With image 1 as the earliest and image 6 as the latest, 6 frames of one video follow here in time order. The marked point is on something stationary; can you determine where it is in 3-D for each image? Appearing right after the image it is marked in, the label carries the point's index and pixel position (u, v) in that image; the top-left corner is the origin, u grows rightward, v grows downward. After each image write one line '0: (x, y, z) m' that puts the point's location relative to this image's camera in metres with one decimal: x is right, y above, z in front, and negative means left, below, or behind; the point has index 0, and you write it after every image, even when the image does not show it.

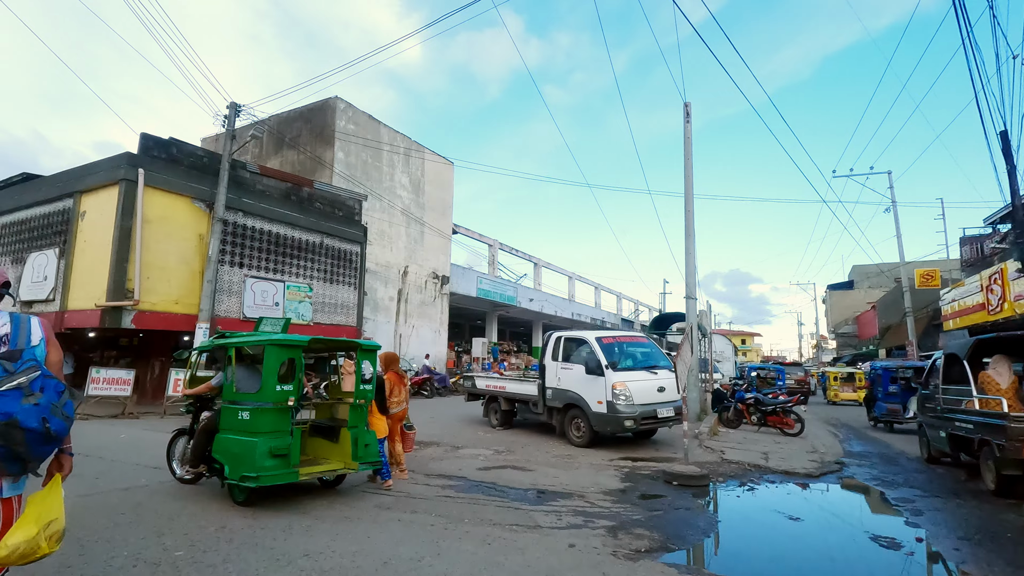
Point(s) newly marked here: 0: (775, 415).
0: (+6.1, -3.0, +12.5) m
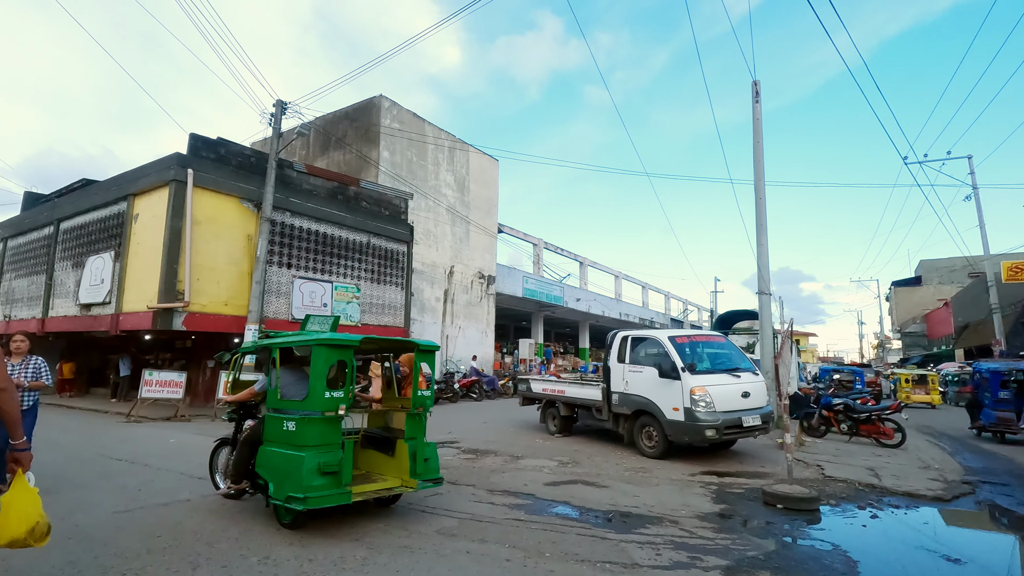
0: (+7.4, -2.8, +11.1) m
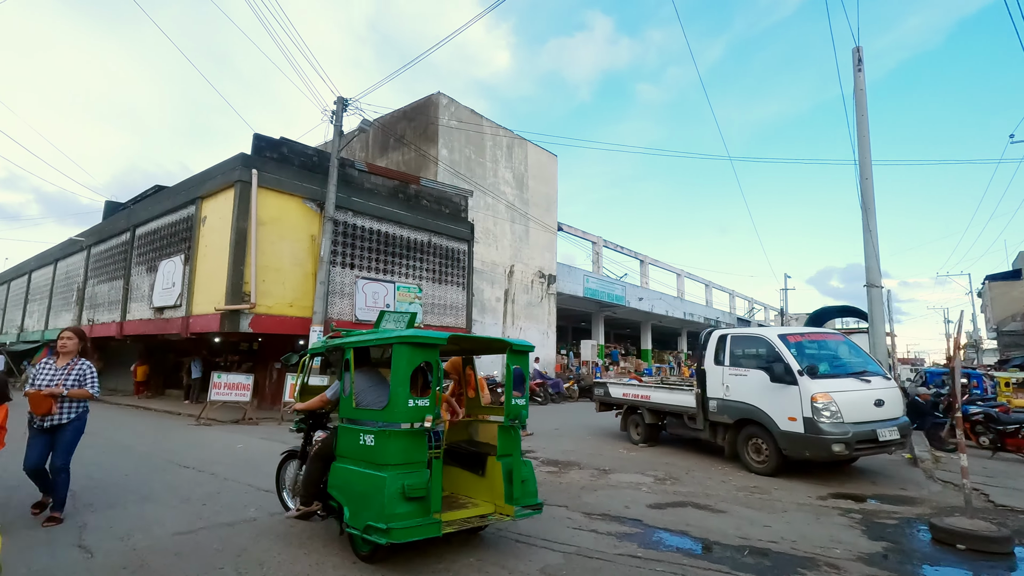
0: (+8.9, -2.6, +9.4) m
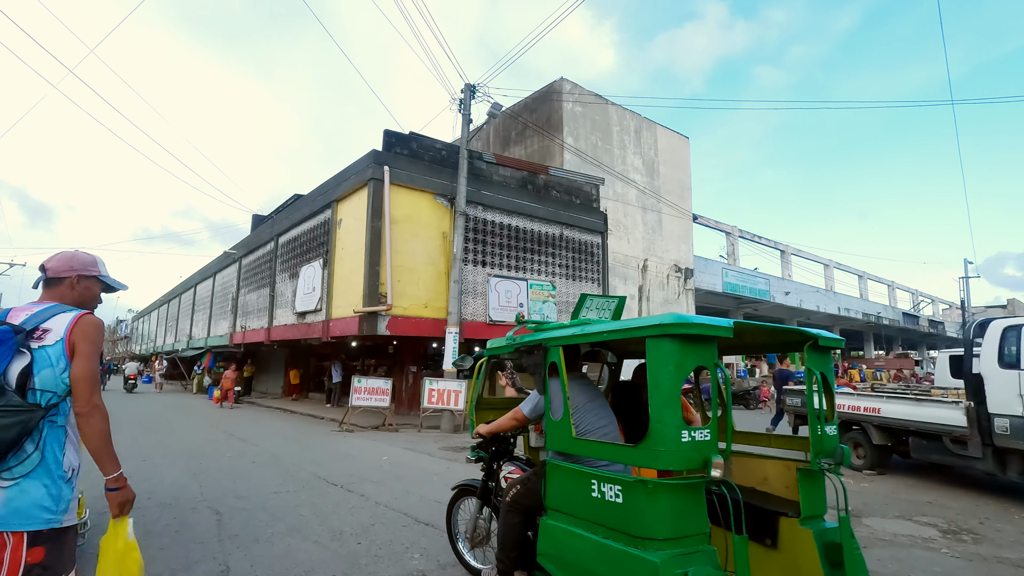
0: (+11.4, -2.1, +5.7) m
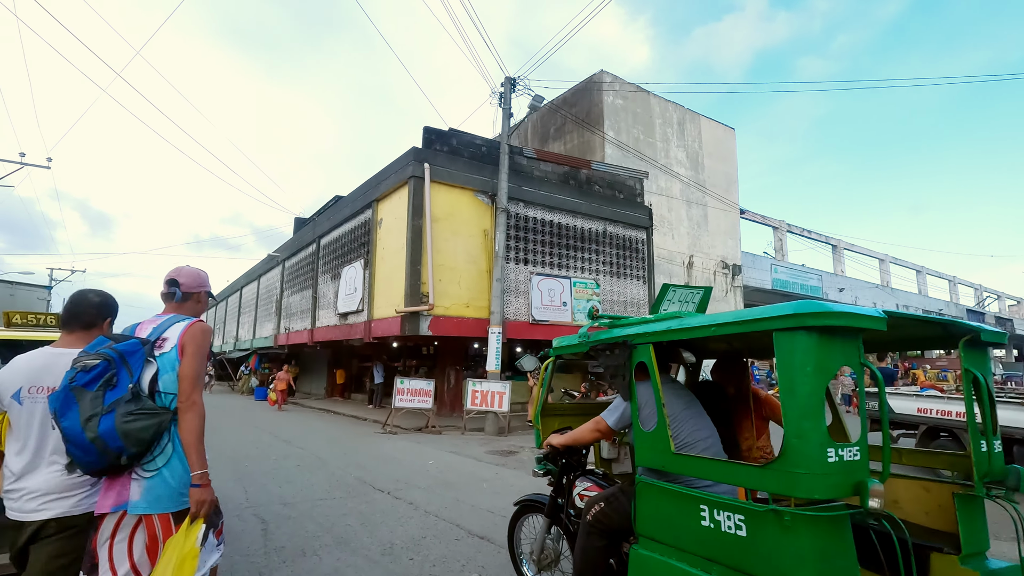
0: (+12.0, -1.9, +4.5) m
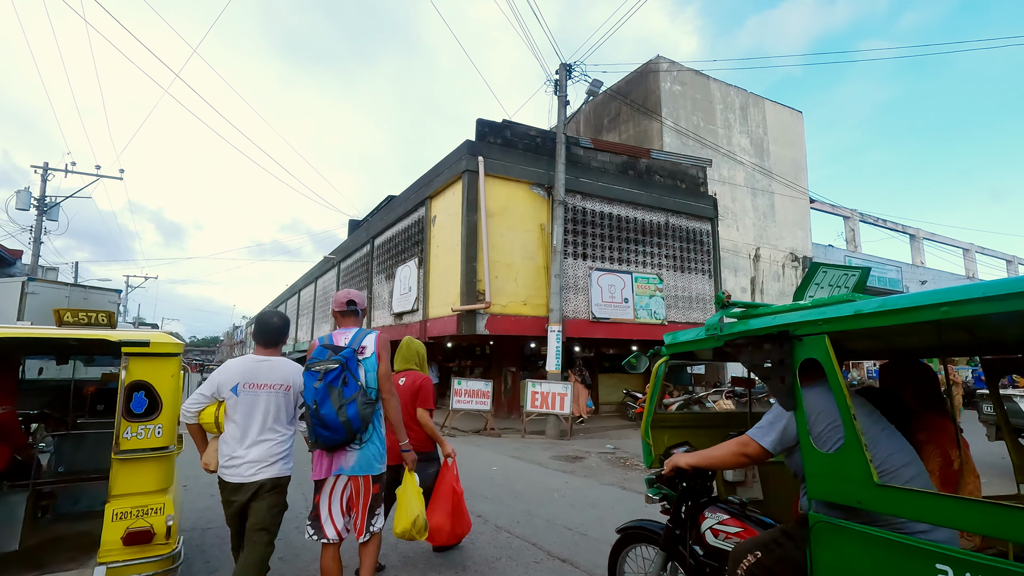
0: (+12.6, -1.6, +2.8) m
